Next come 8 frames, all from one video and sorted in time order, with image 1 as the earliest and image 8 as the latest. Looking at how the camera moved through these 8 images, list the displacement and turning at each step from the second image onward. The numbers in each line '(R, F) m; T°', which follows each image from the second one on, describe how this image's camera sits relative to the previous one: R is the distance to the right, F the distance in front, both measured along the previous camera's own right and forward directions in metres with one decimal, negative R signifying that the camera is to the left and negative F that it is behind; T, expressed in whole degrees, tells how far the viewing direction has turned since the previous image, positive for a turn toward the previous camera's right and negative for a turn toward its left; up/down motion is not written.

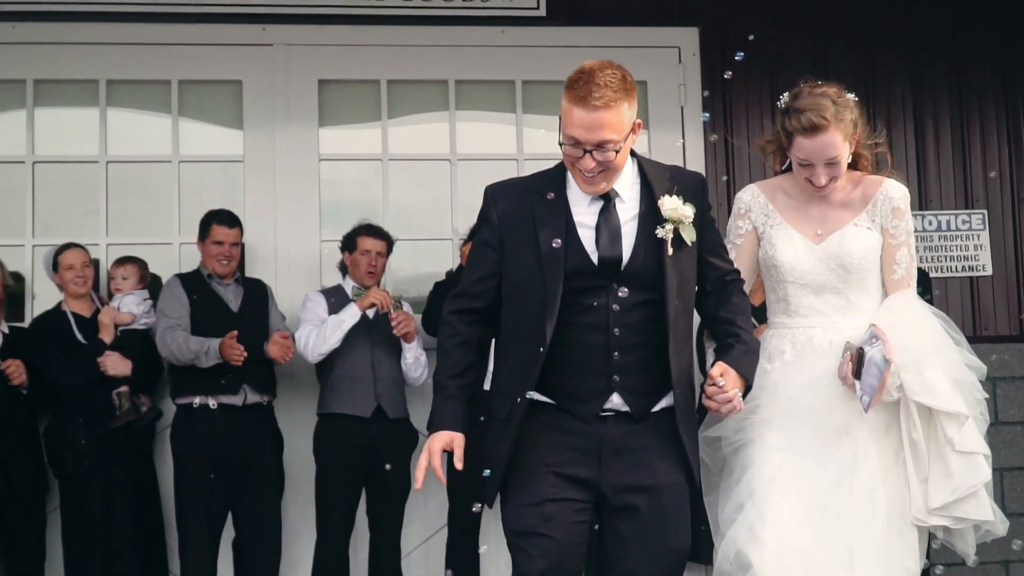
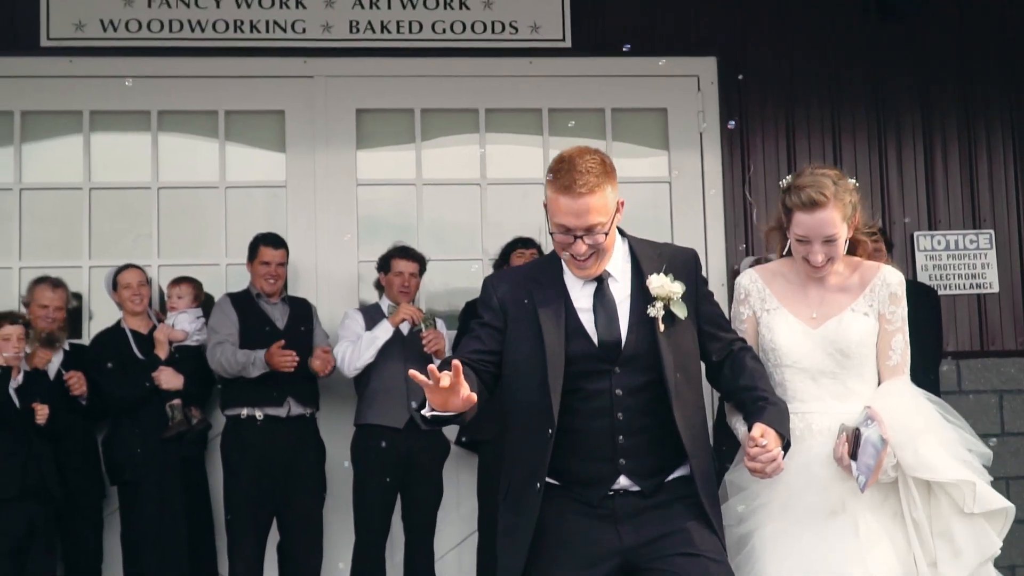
(0.0, -0.3) m; -1°
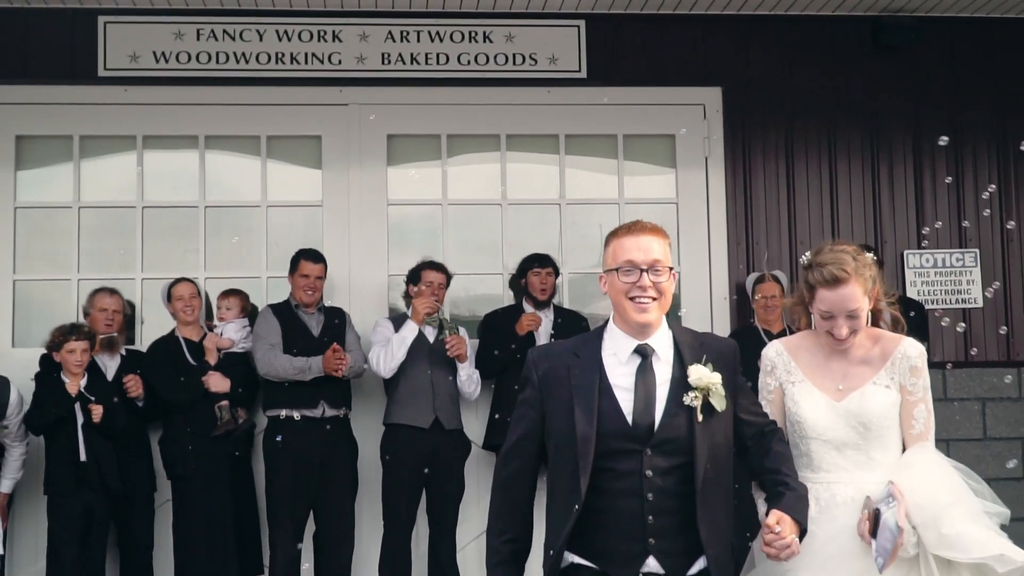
(0.0, -0.5) m; -1°
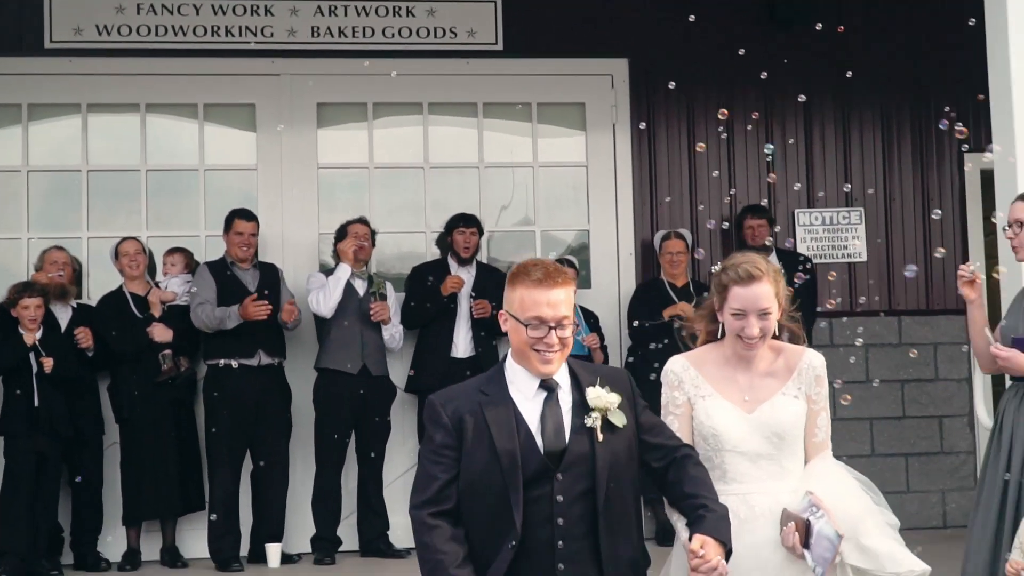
(+0.2, -0.5) m; +2°
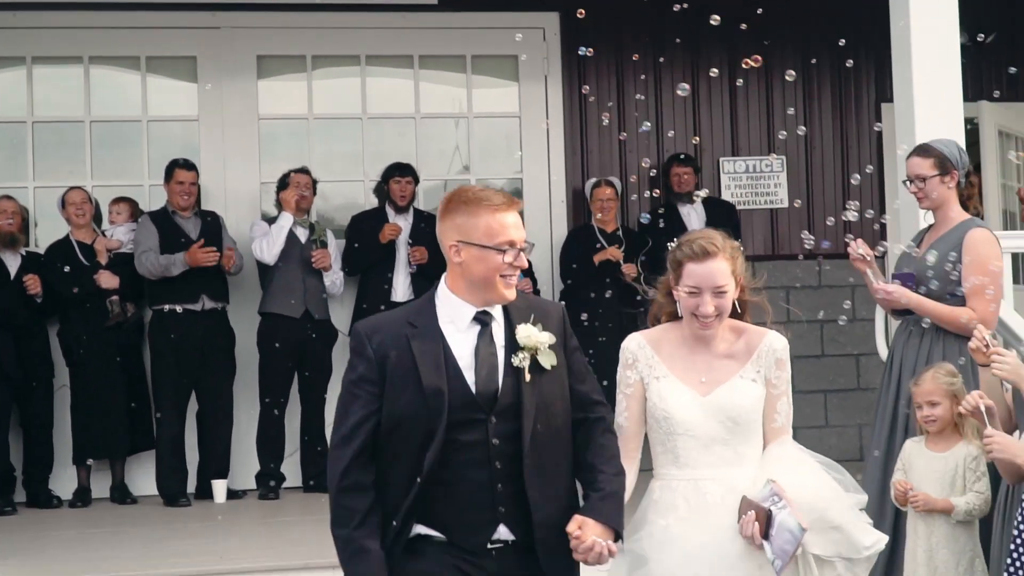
(+0.1, -0.3) m; +2°
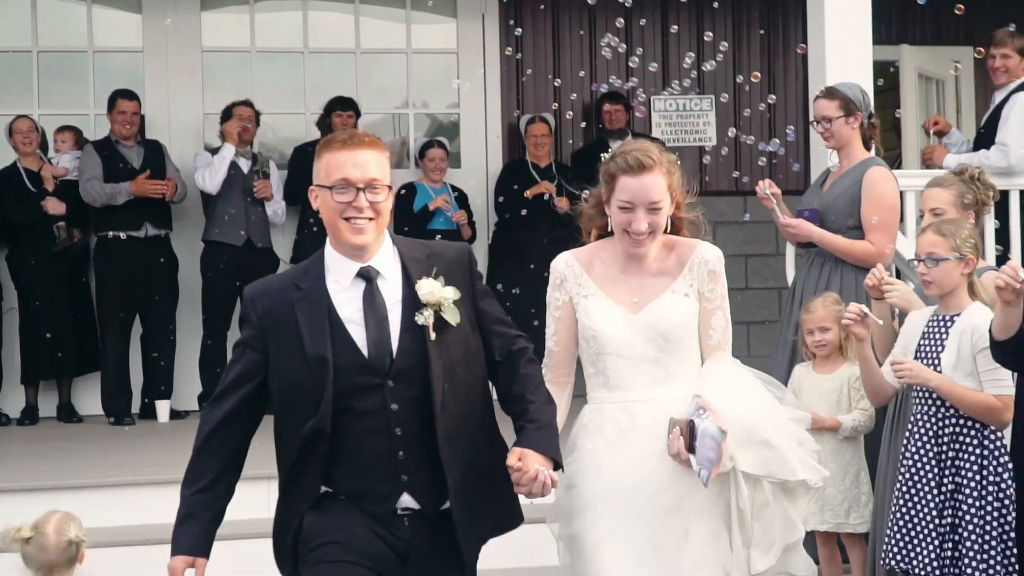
(+0.2, -0.3) m; +2°
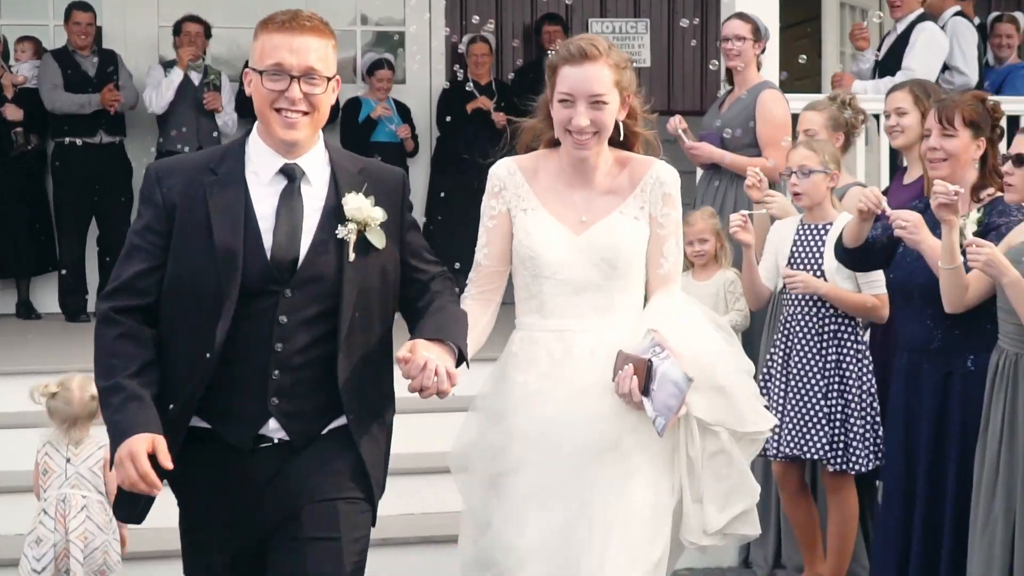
(+0.2, -0.4) m; +1°
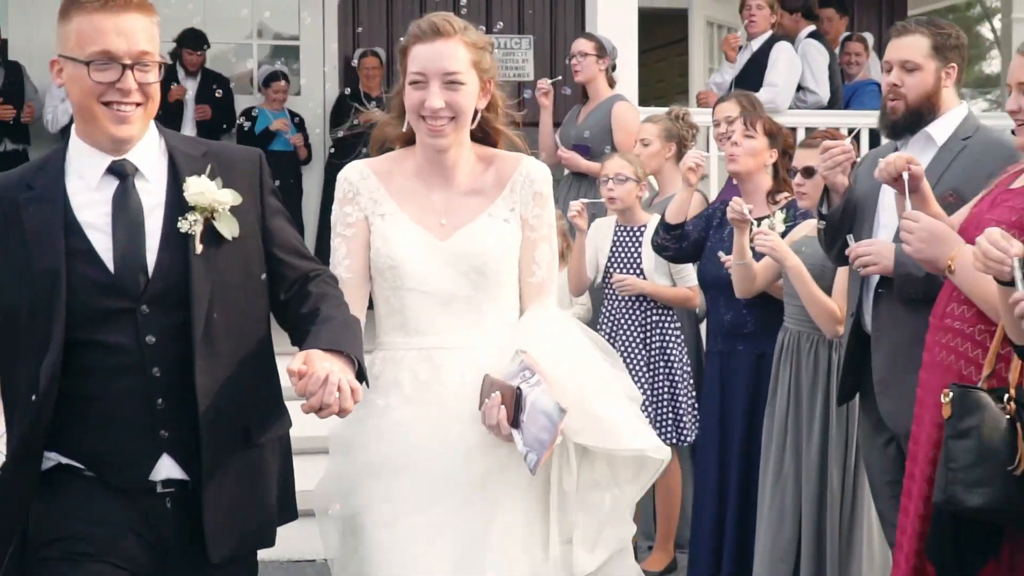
(+0.3, -0.4) m; +3°
